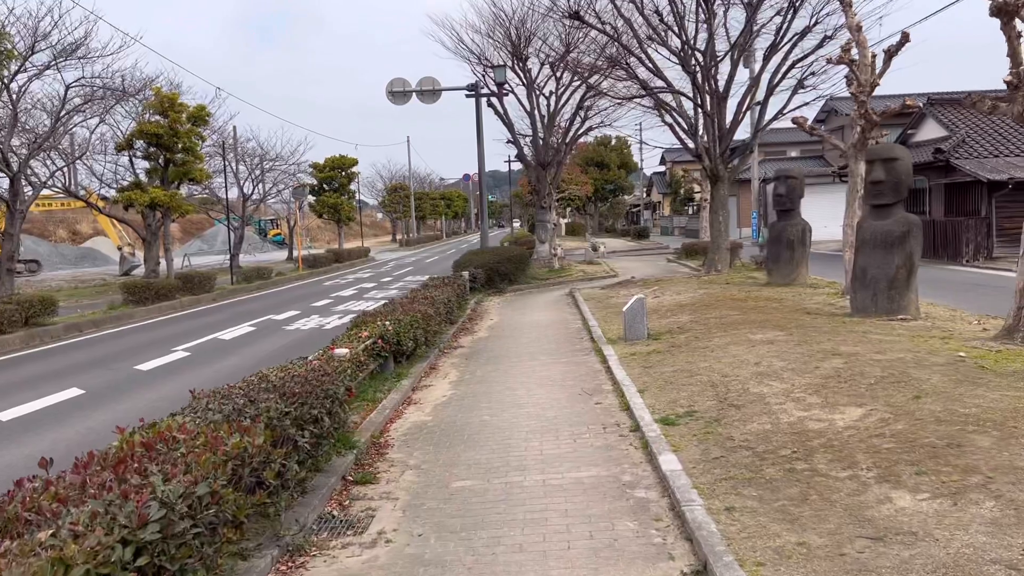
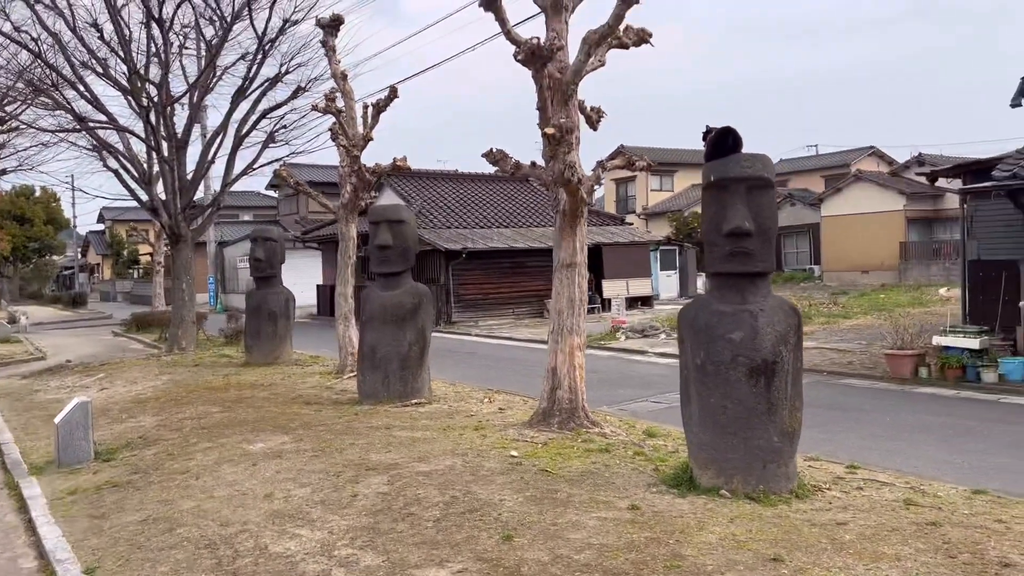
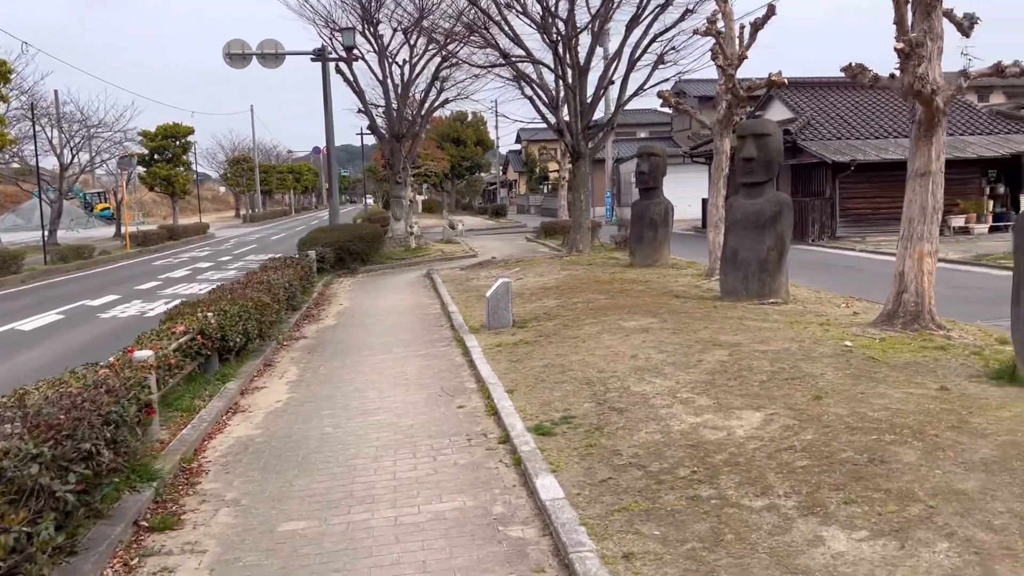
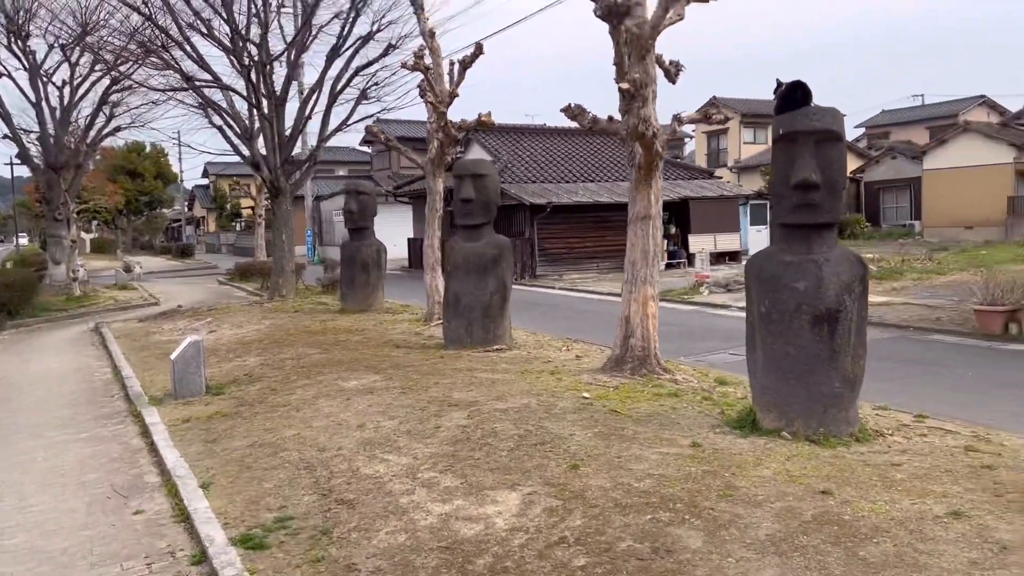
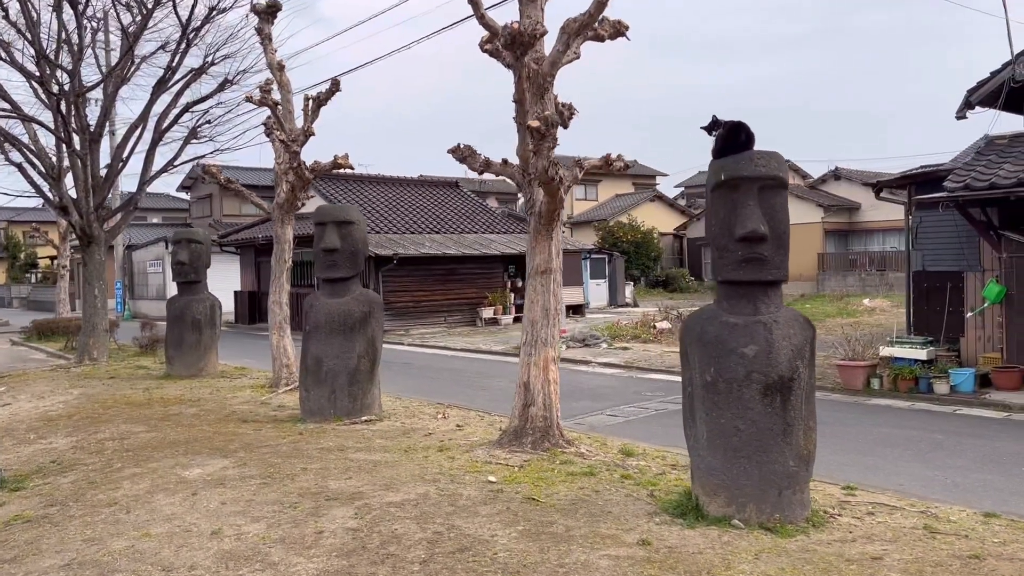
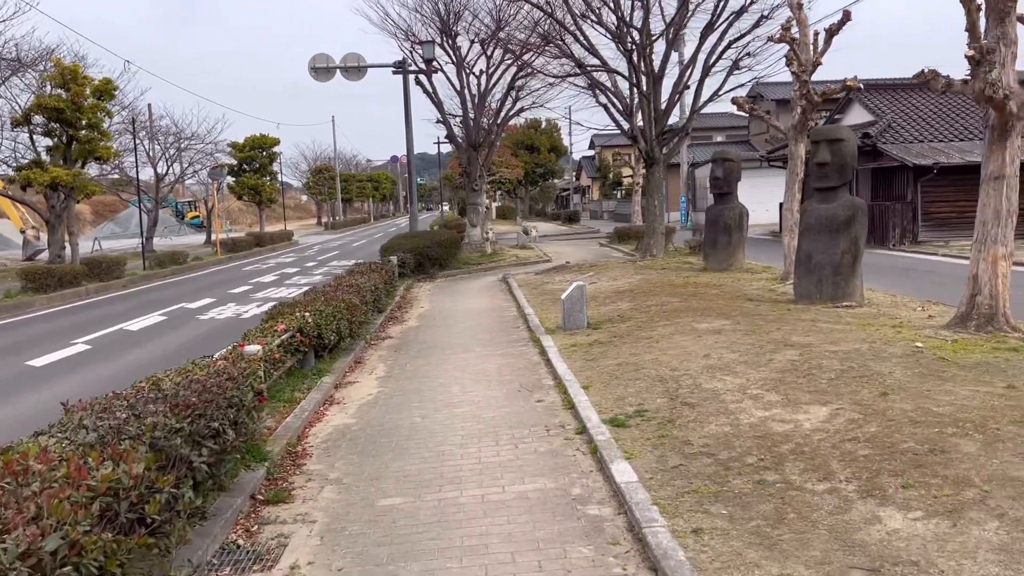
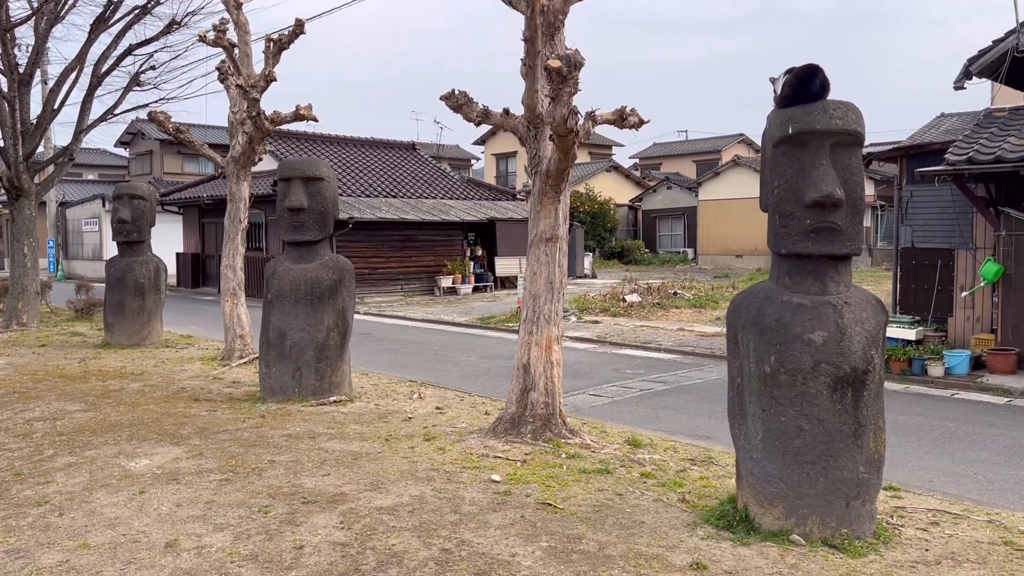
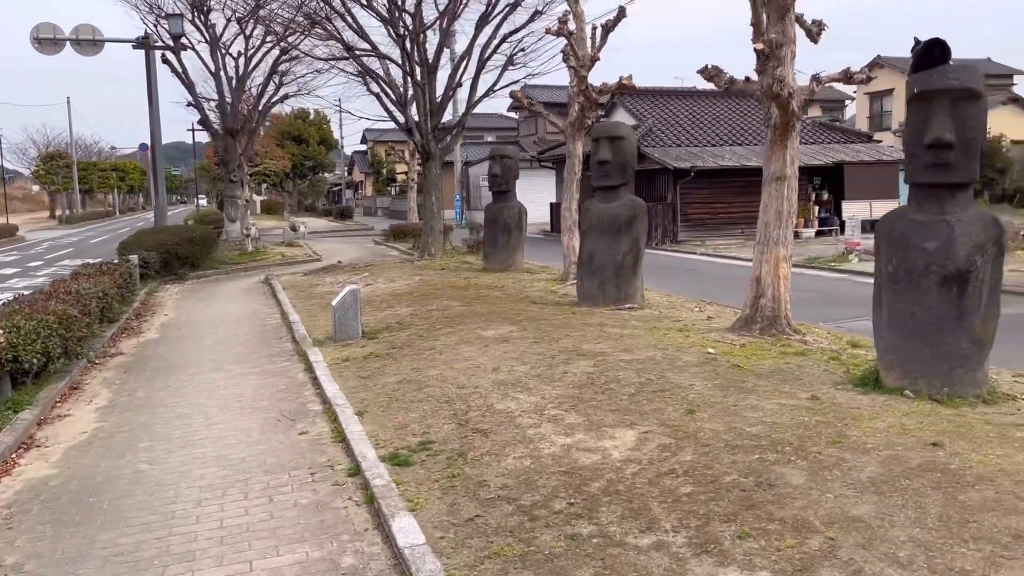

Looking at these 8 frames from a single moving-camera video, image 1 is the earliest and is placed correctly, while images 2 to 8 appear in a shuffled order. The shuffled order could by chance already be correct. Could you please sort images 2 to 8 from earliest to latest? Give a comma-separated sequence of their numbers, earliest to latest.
6, 3, 8, 4, 2, 5, 7
